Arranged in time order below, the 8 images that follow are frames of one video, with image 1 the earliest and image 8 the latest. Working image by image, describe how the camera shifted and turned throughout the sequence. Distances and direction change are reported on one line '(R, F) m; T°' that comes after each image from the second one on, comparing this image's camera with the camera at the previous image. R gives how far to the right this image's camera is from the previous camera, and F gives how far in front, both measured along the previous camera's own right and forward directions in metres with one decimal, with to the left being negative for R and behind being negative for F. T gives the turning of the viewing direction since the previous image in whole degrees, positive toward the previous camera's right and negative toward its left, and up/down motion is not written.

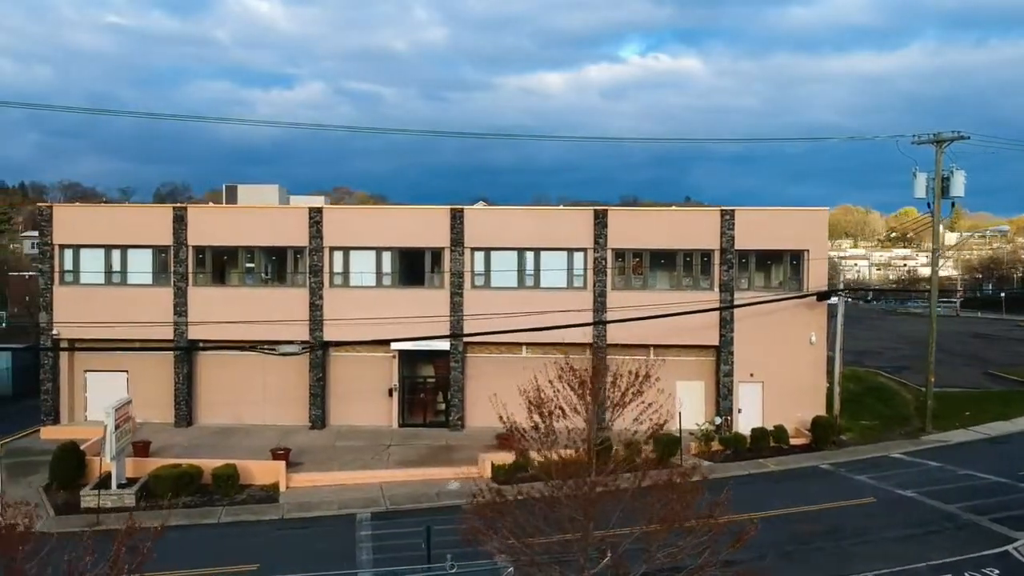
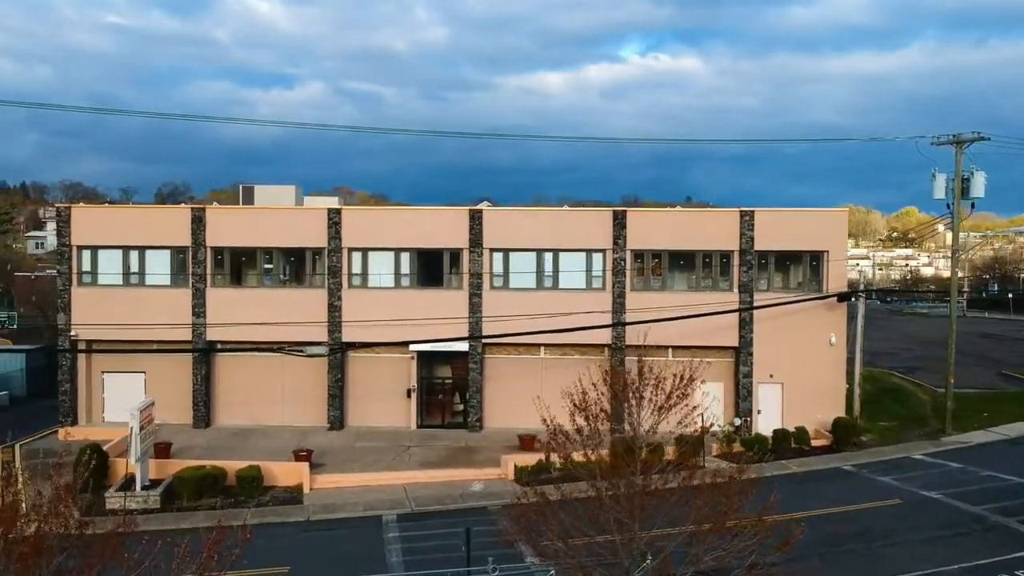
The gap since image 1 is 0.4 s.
(-0.7, 0.0) m; 0°
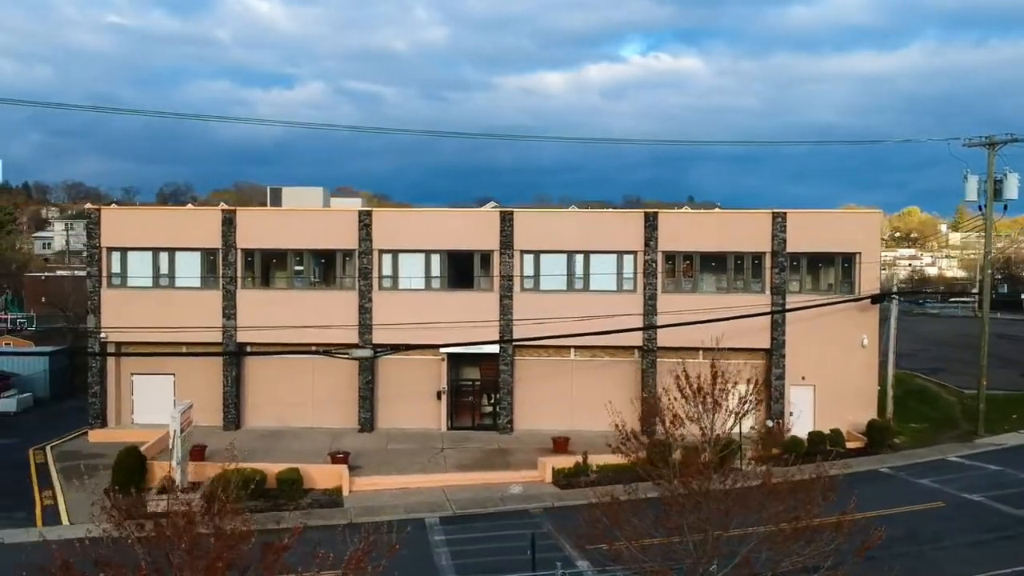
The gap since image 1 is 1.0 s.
(-1.1, 0.0) m; 0°
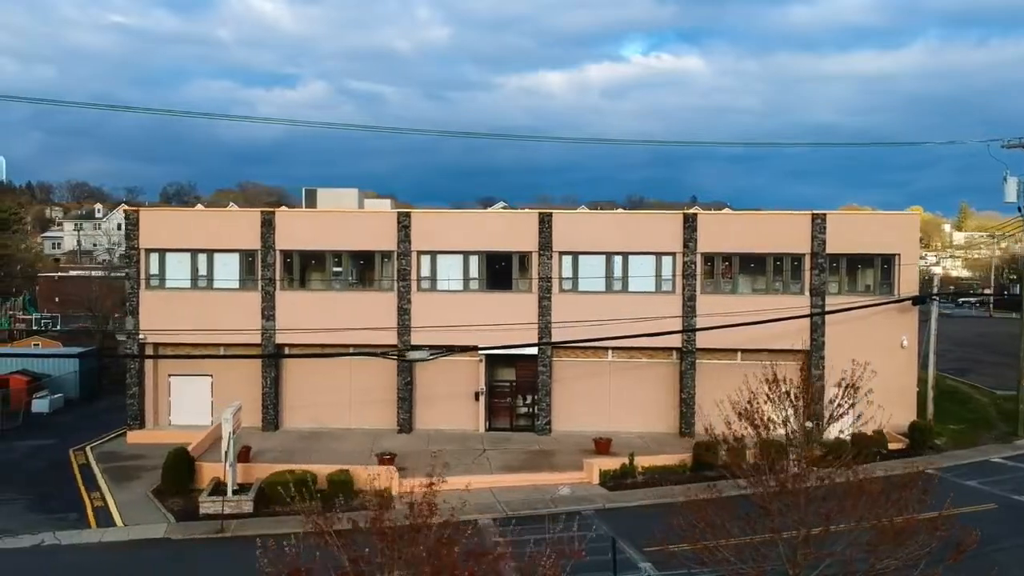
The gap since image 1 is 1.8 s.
(-1.3, 0.0) m; 0°
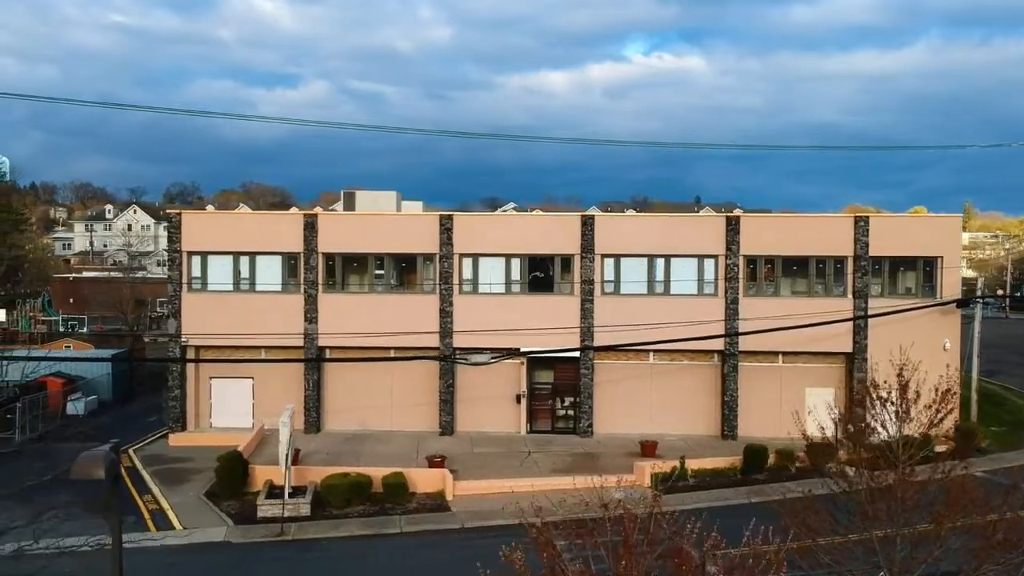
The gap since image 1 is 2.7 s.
(-1.5, -0.1) m; 0°
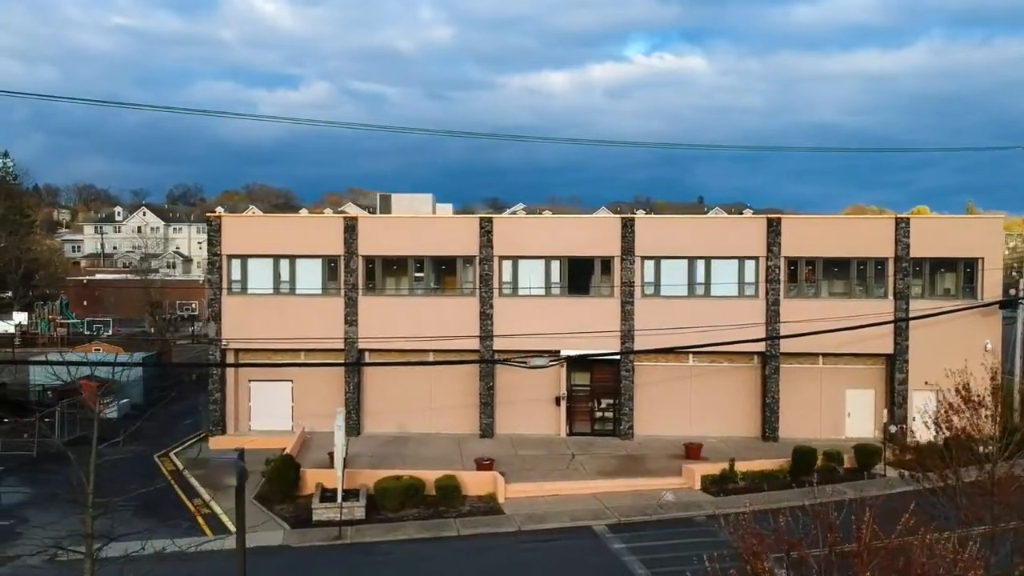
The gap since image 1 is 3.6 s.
(-1.4, 0.0) m; 0°
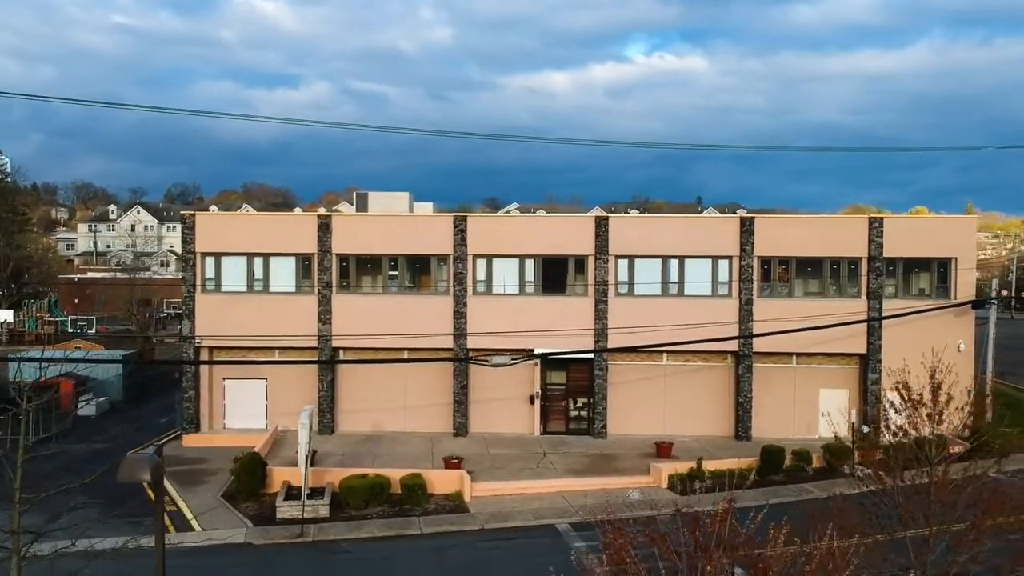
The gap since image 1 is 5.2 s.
(+0.9, 0.0) m; 0°
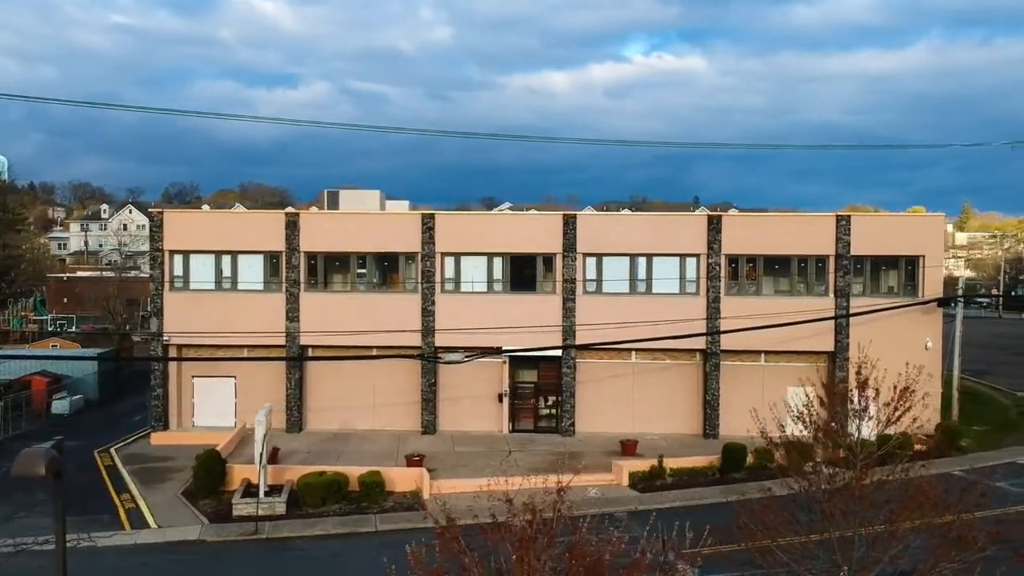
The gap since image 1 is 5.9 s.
(+1.1, 0.0) m; 0°
